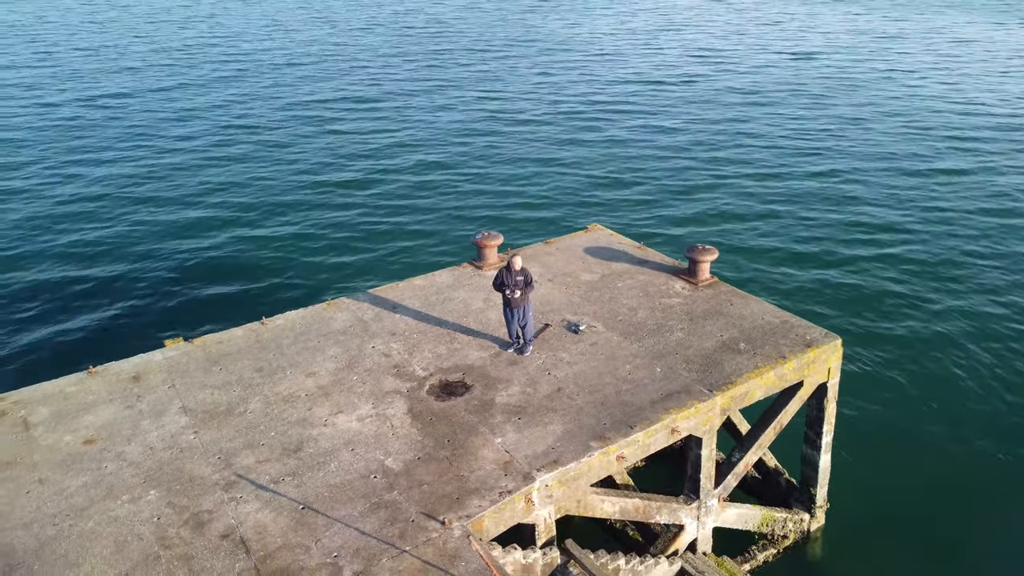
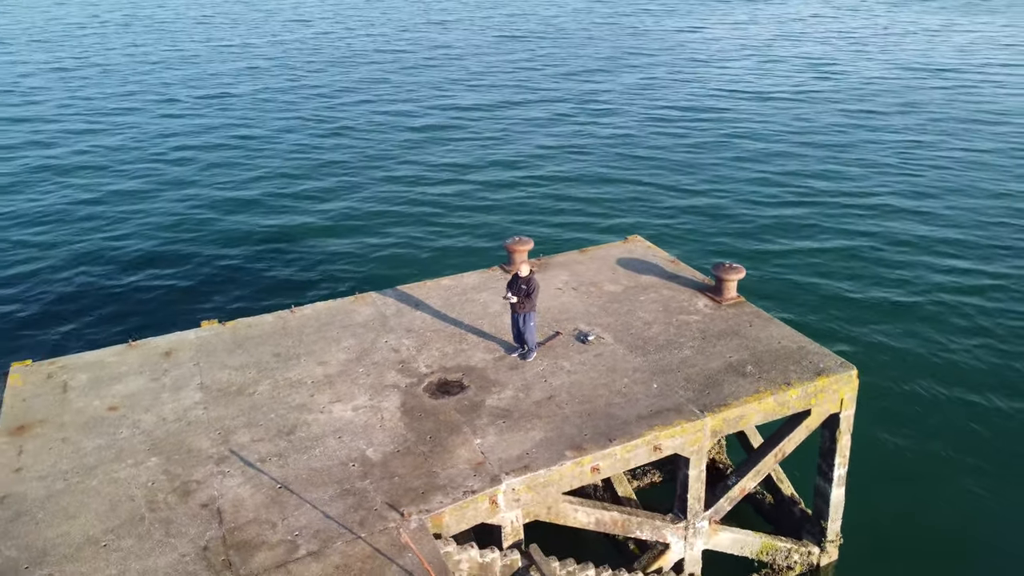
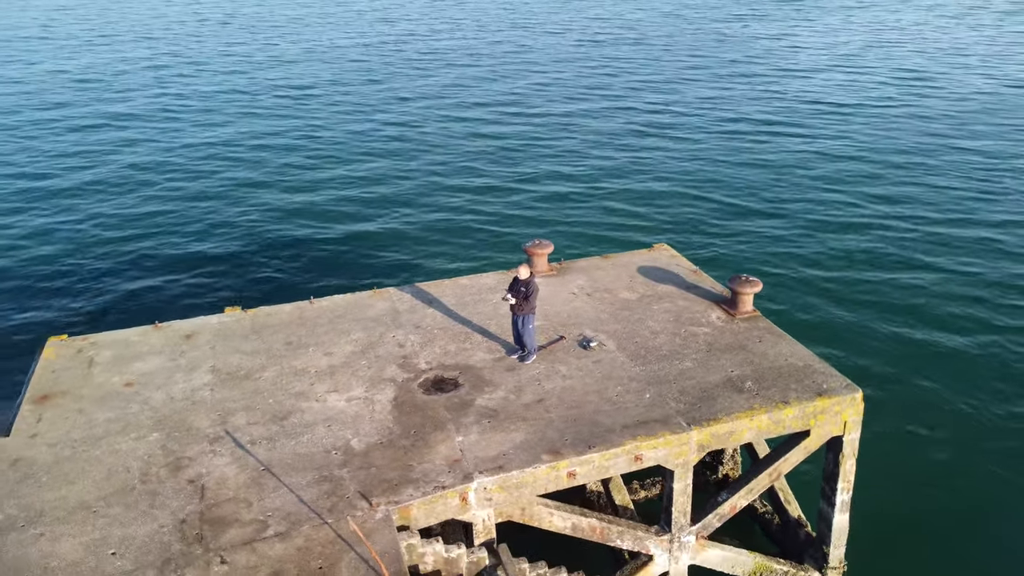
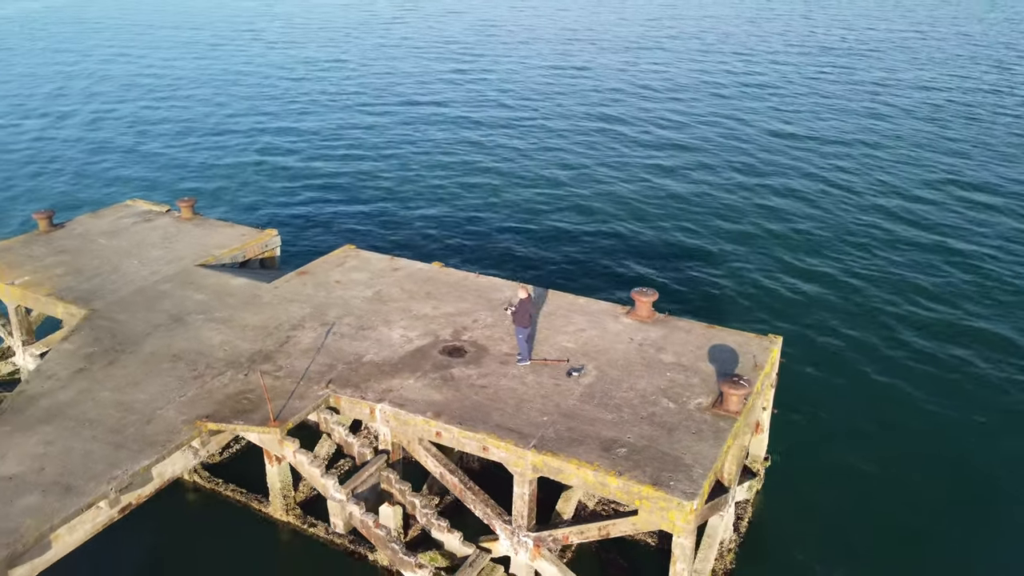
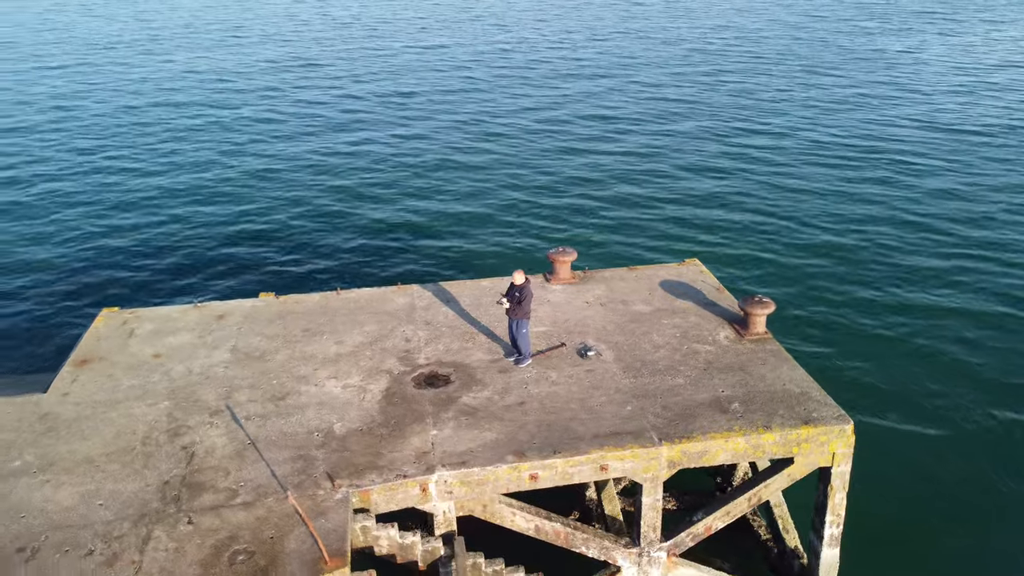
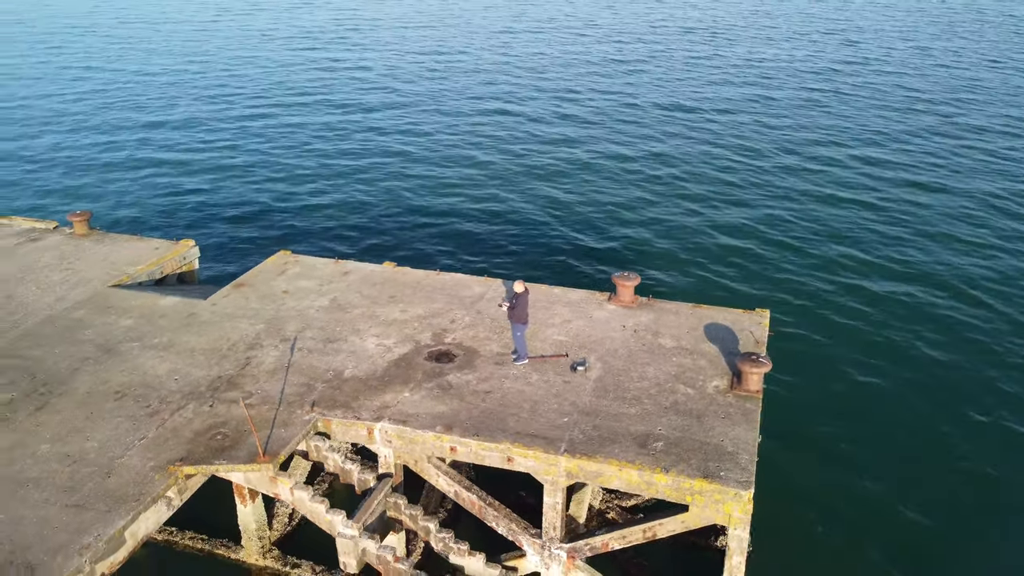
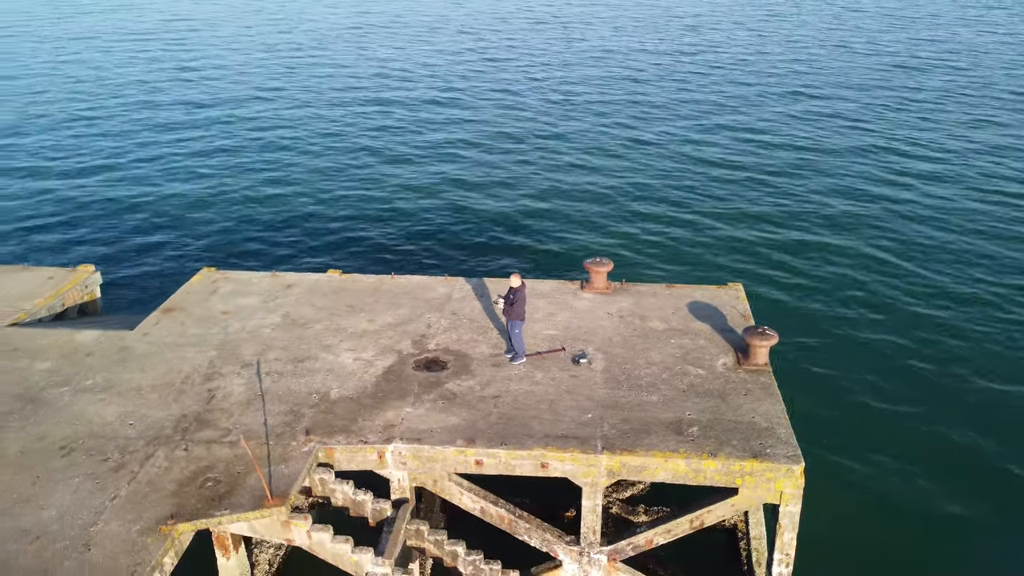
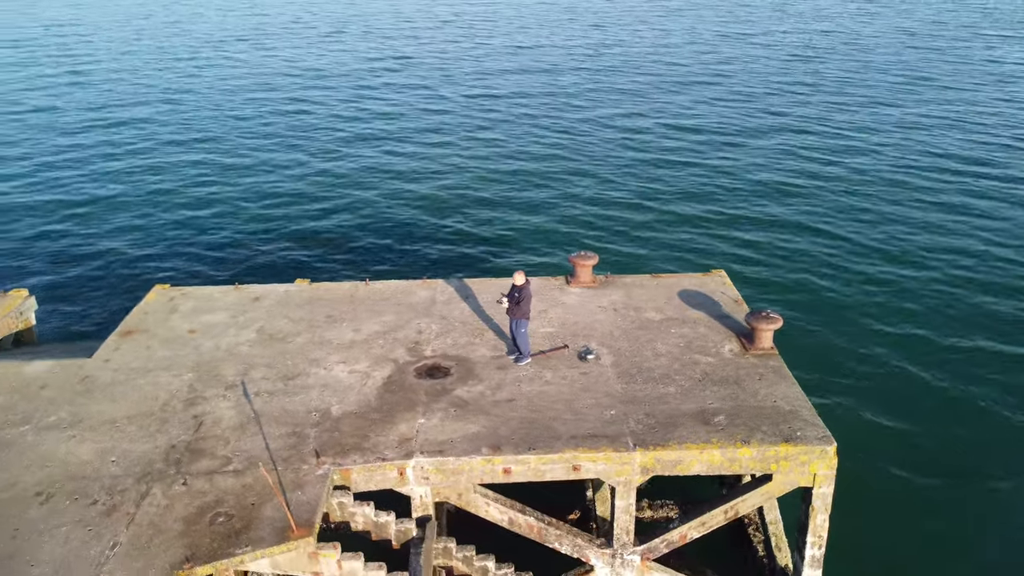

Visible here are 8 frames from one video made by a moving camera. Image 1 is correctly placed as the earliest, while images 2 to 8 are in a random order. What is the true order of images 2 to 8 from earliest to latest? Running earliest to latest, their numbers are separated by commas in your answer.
2, 3, 5, 8, 7, 6, 4
